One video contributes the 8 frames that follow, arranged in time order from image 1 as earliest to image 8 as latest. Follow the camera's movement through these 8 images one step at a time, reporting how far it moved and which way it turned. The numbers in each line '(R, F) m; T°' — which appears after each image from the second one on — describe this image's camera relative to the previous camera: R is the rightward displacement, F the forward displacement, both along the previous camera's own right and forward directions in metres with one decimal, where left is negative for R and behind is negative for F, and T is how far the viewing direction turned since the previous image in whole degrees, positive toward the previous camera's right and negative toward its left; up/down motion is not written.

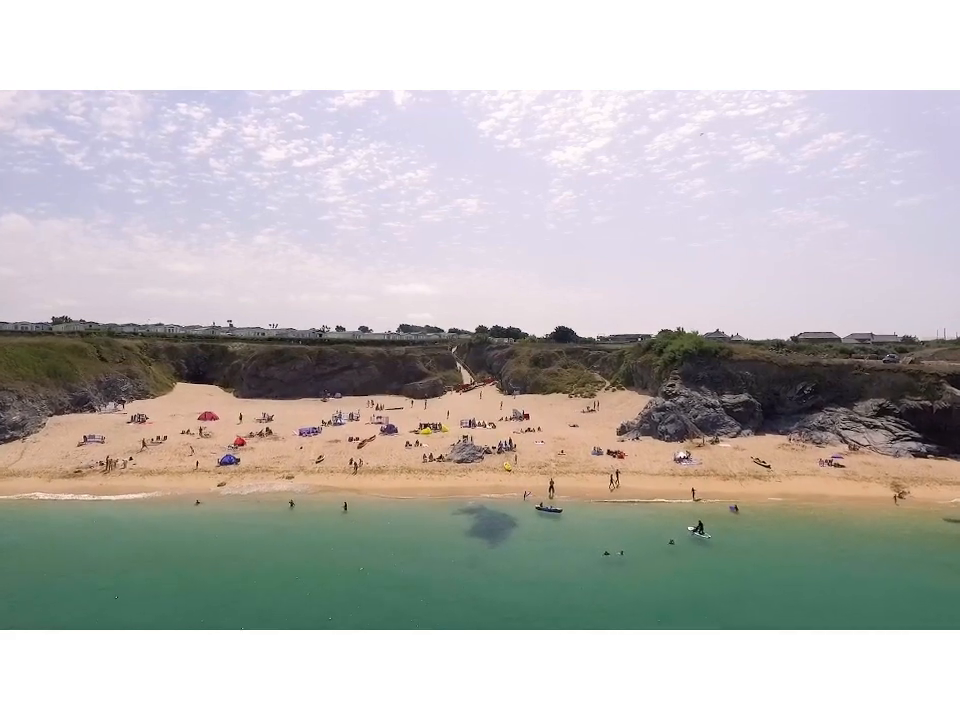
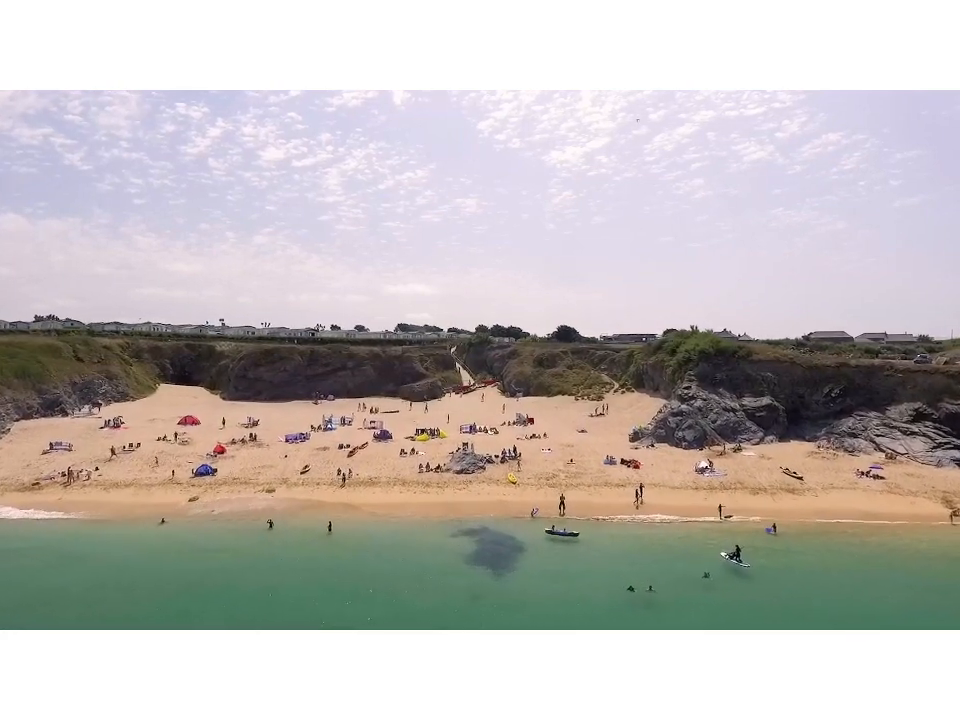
(-0.1, +3.6) m; 0°
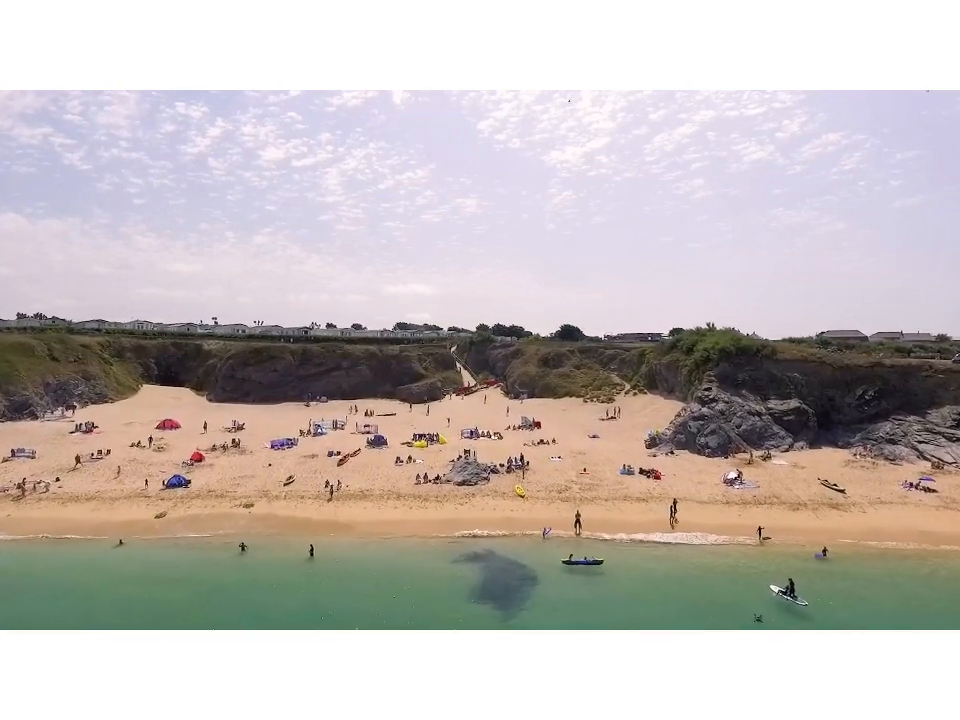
(-0.2, +3.6) m; 0°
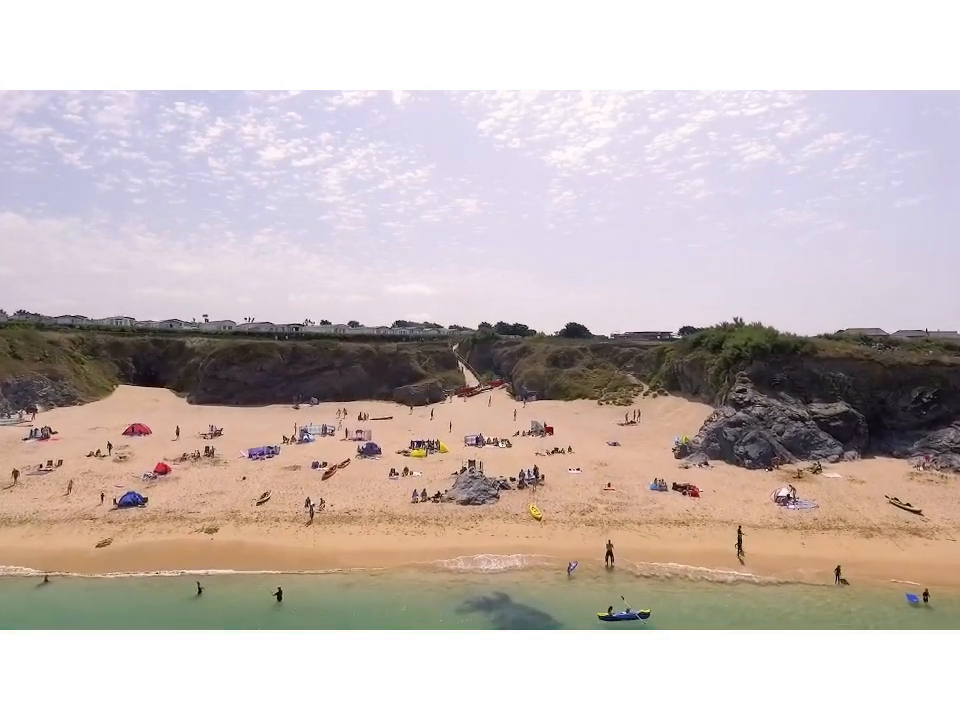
(-0.3, +4.8) m; 0°
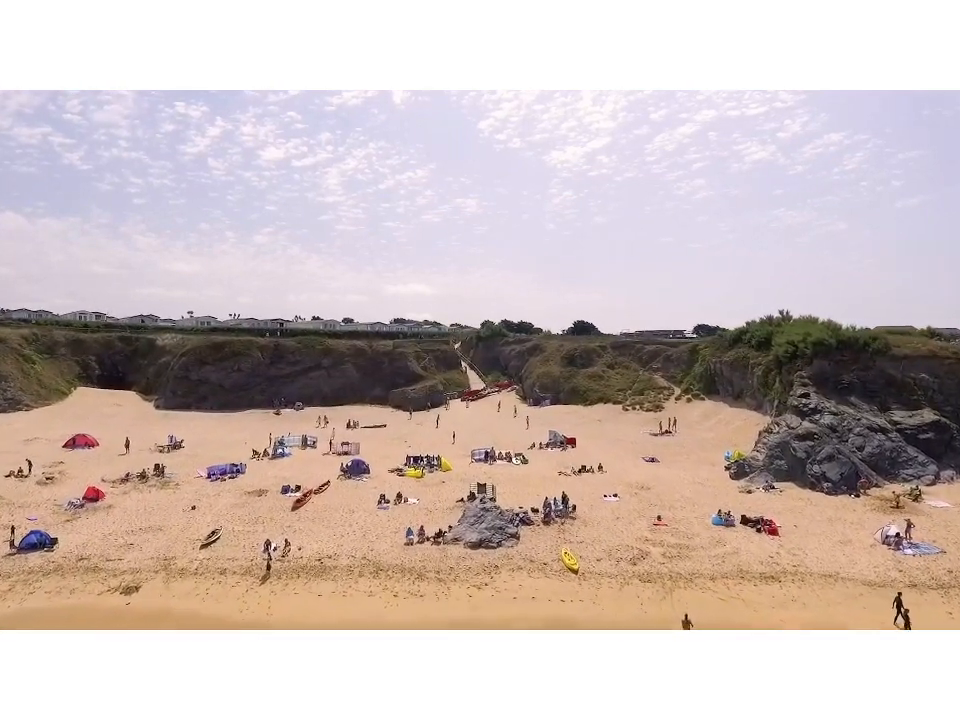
(-0.4, +6.5) m; 0°
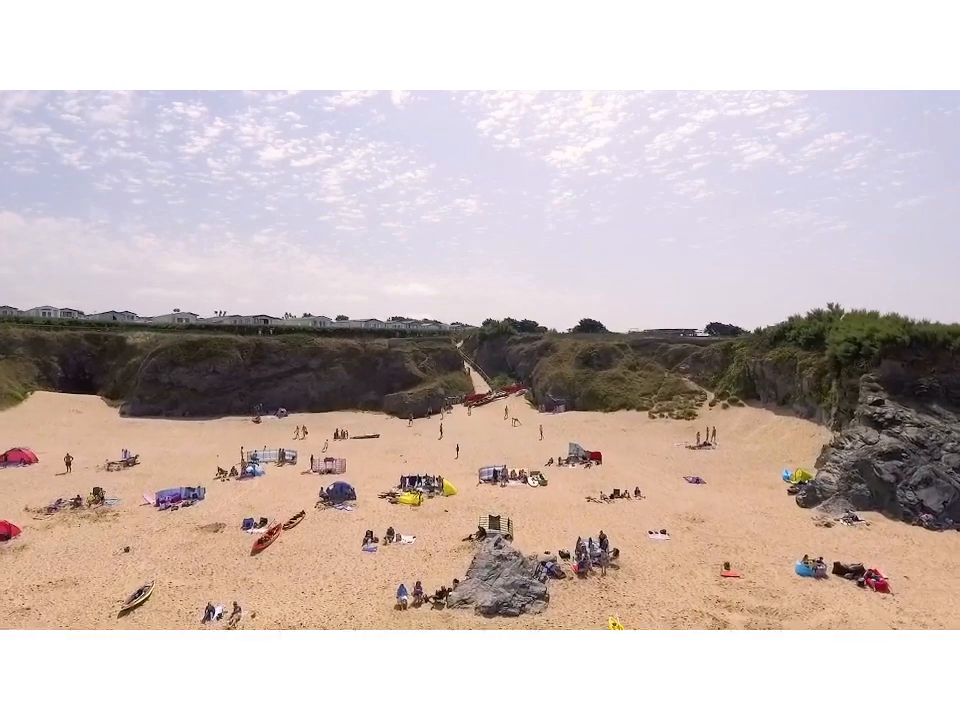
(-0.3, +5.3) m; 0°
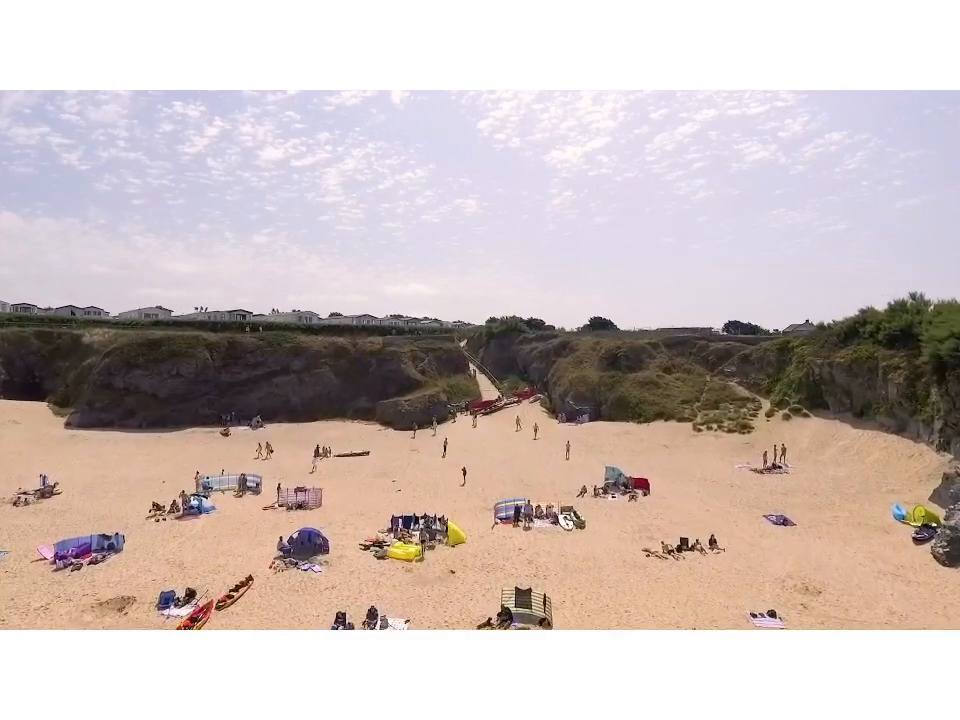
(-0.4, +6.4) m; 0°
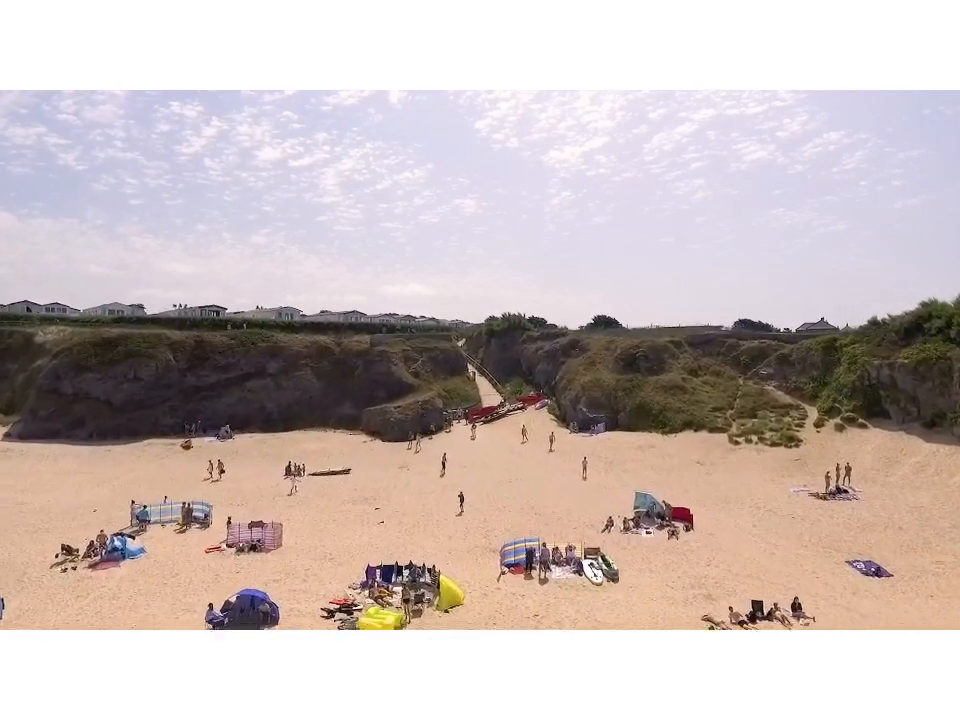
(-0.1, +4.5) m; 0°
